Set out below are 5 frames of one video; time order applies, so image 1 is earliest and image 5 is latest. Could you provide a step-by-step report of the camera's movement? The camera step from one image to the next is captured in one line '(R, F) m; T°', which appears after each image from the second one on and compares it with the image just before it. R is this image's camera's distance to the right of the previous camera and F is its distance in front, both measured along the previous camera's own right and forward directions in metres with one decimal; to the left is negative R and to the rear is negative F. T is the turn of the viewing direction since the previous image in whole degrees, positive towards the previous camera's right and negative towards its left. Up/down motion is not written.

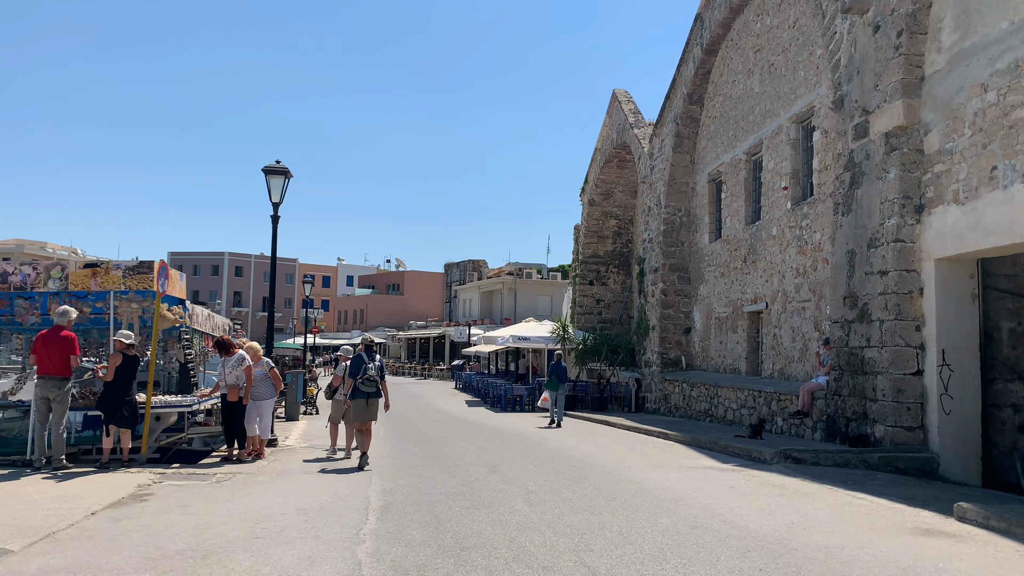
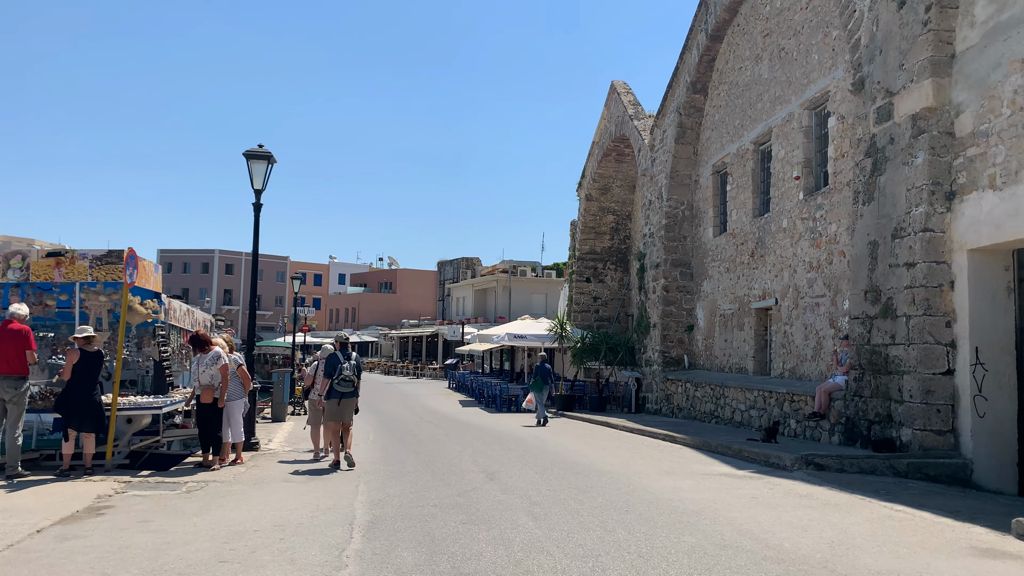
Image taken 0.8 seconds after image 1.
(-0.1, +0.8) m; +1°
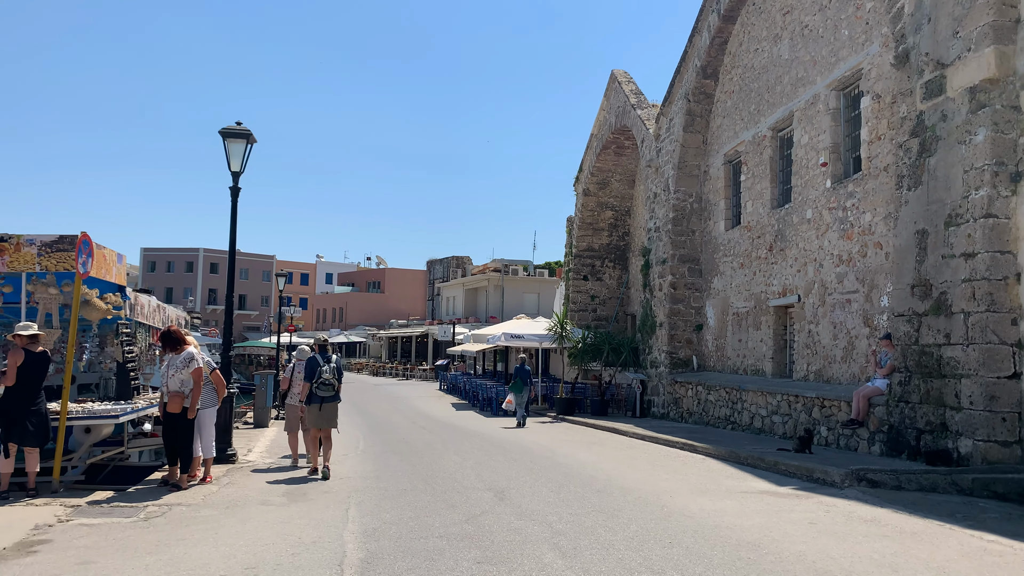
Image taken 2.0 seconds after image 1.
(-0.2, +1.1) m; +1°
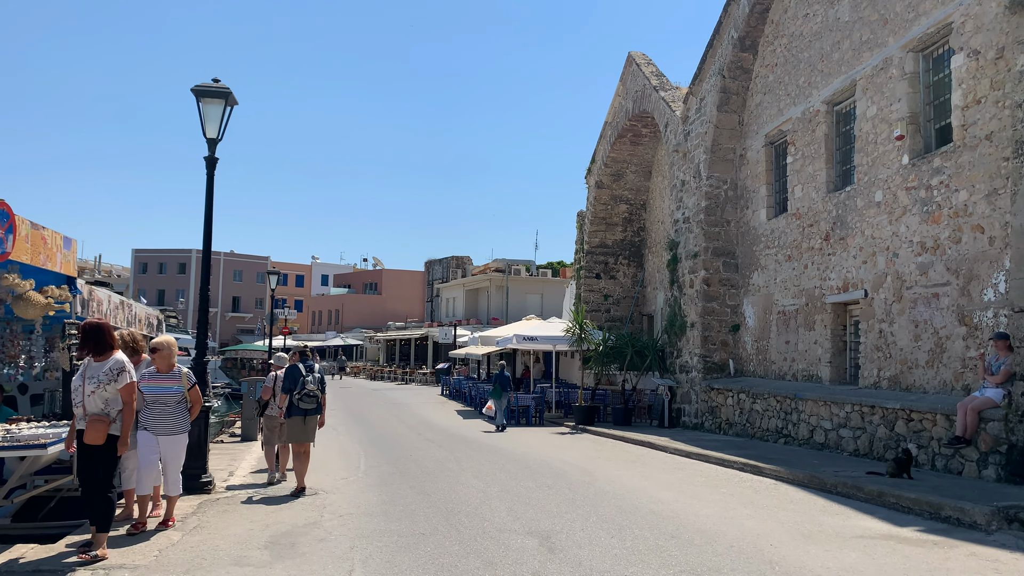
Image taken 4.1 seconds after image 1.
(-0.4, +1.8) m; 0°
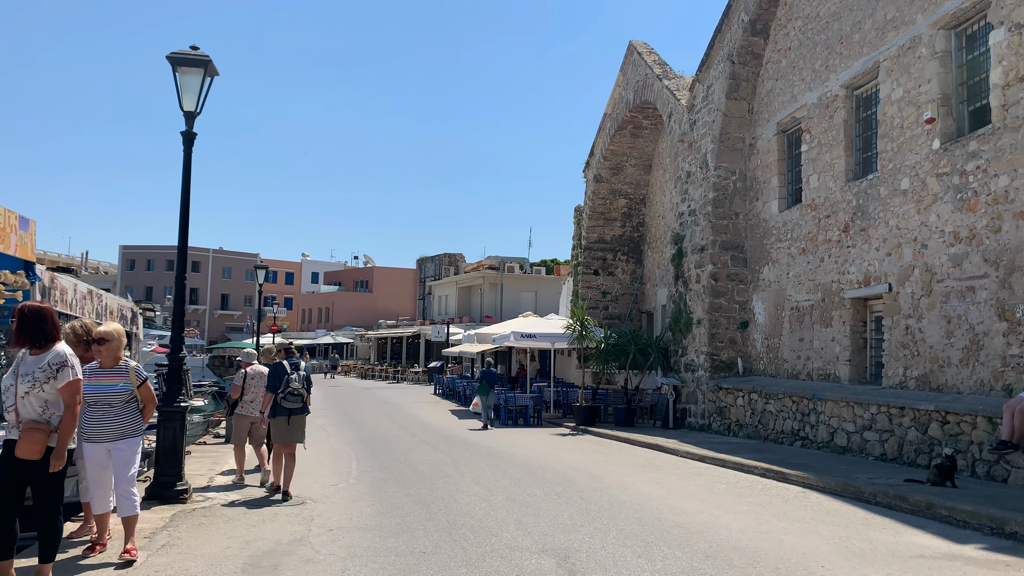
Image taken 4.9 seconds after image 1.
(-0.2, +0.7) m; +1°
